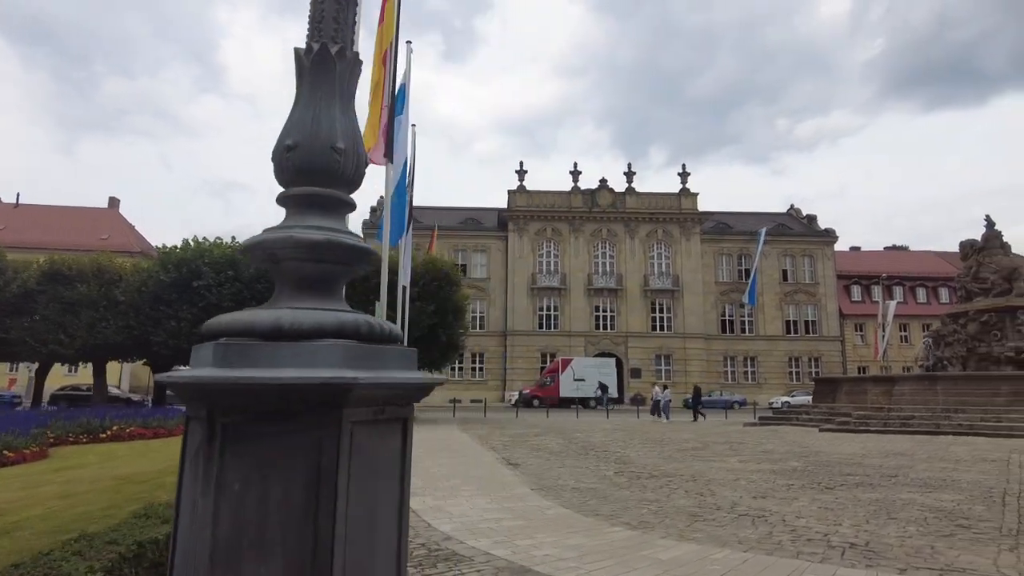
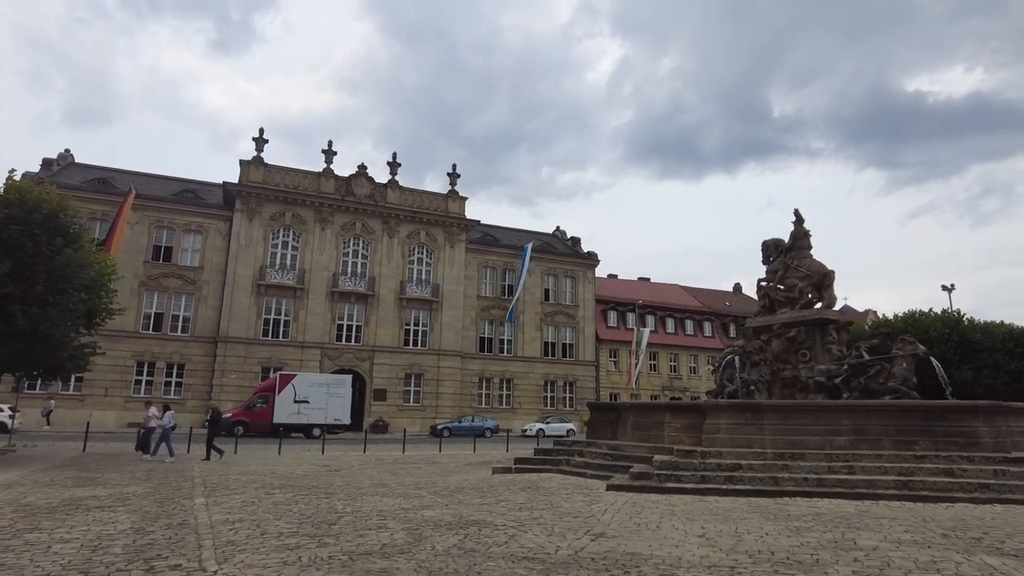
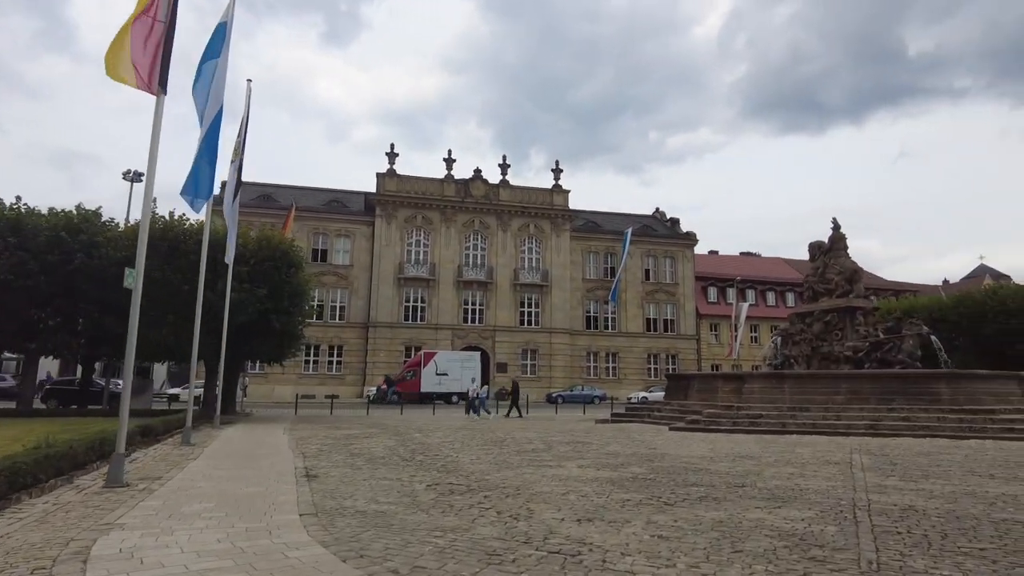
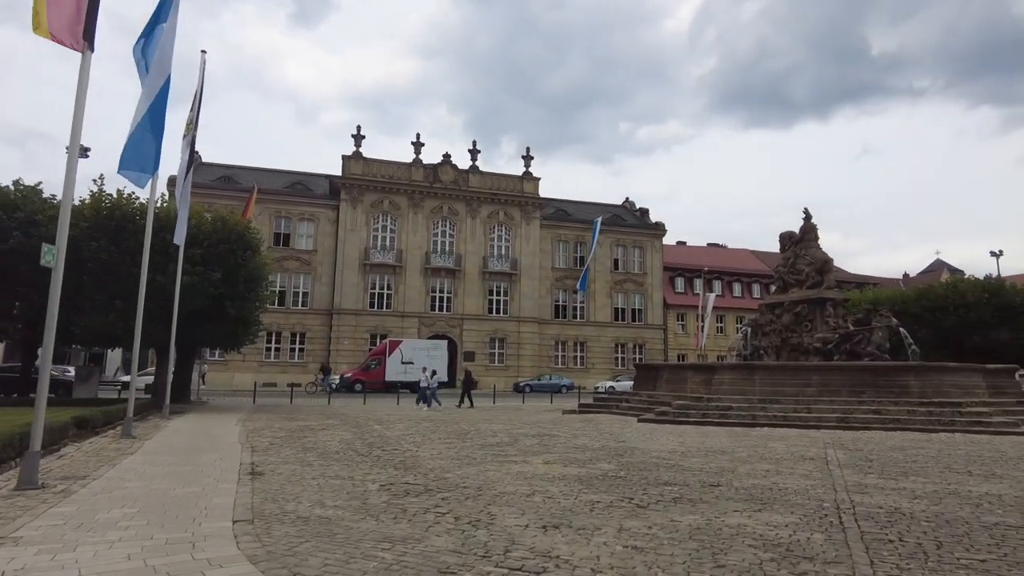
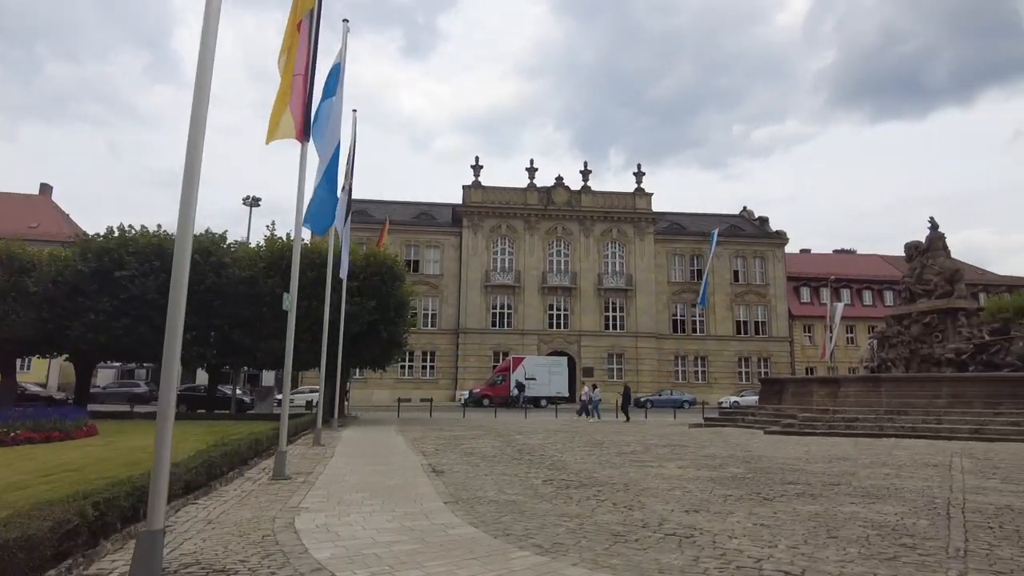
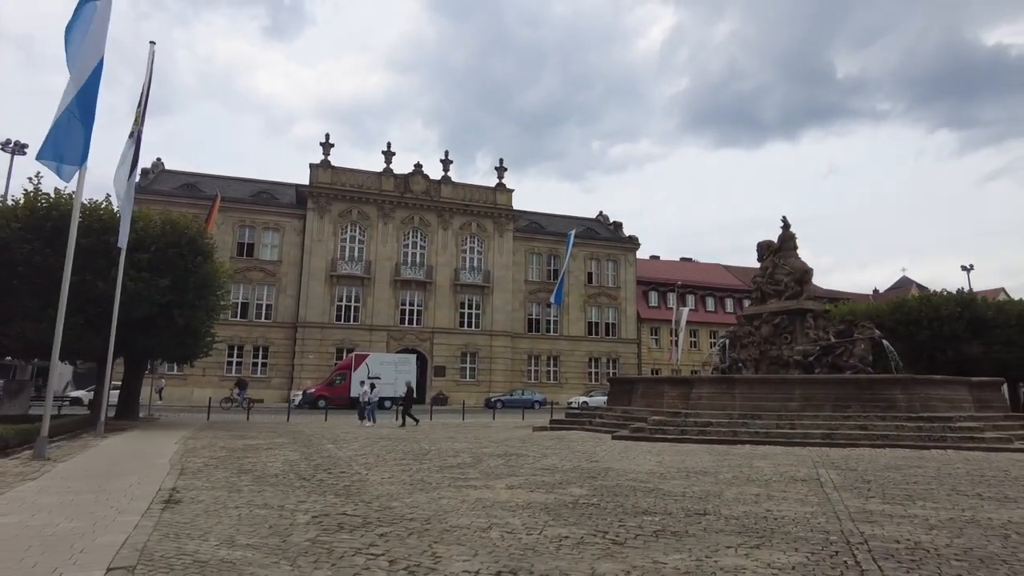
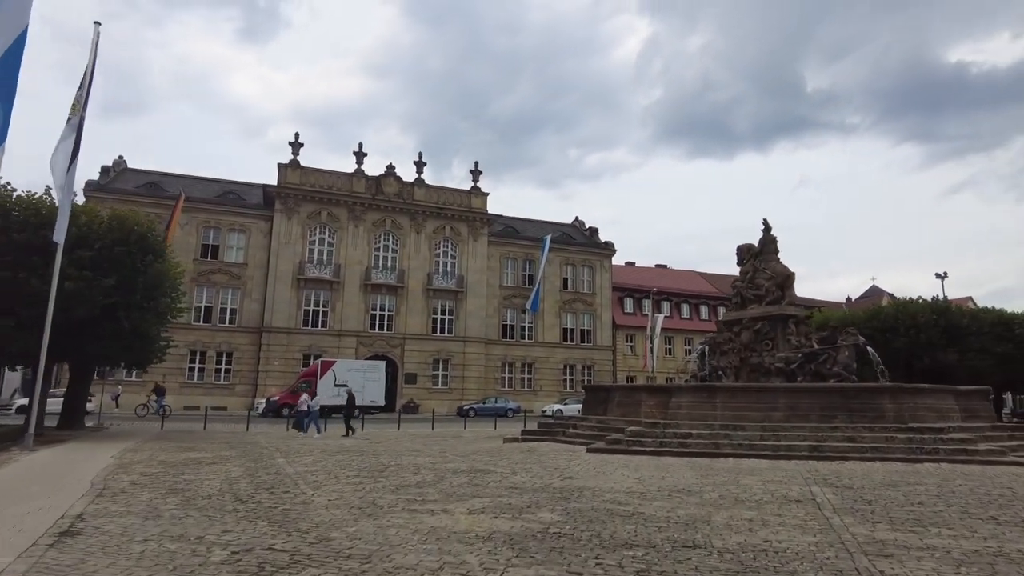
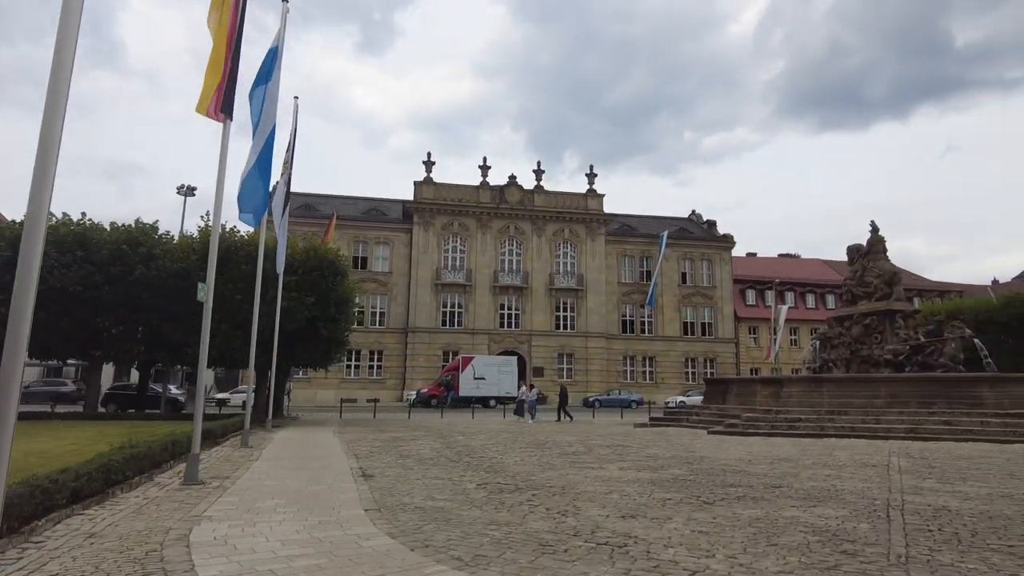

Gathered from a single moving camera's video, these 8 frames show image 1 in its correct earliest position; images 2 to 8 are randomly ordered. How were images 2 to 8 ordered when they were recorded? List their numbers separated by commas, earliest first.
5, 8, 3, 4, 6, 7, 2
